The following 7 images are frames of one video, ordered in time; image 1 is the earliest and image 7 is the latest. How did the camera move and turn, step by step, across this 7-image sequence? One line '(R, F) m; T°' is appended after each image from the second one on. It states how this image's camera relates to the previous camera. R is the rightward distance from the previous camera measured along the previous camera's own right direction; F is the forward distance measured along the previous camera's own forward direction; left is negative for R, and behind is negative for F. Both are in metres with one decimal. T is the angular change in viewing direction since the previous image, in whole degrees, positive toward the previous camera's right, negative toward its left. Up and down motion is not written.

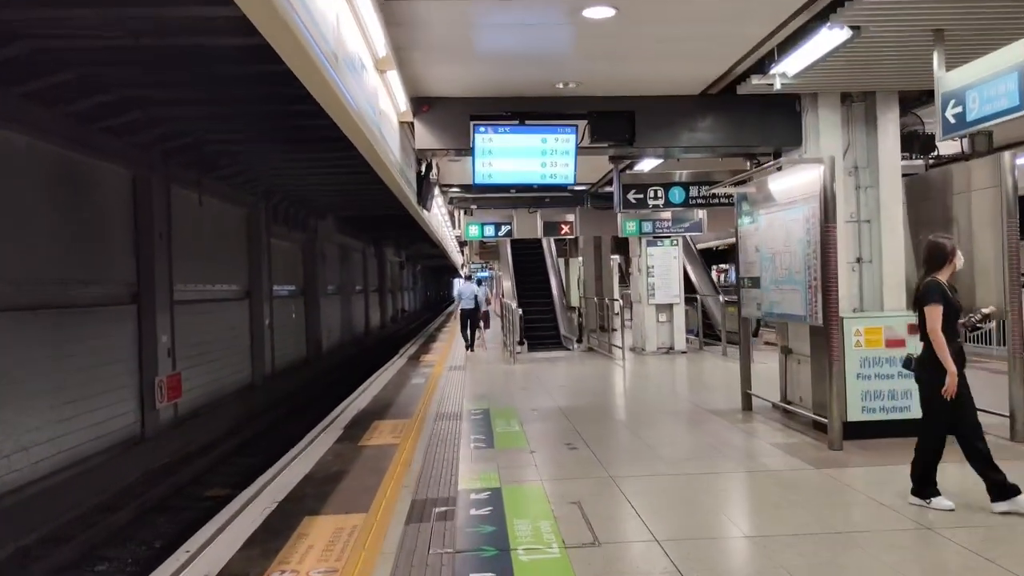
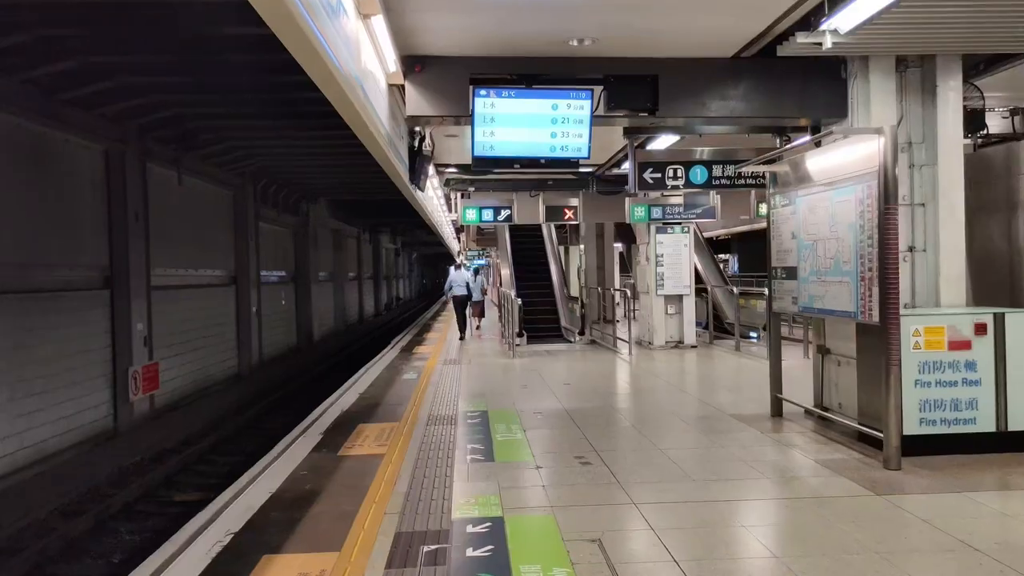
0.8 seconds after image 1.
(0.0, +0.7) m; 0°
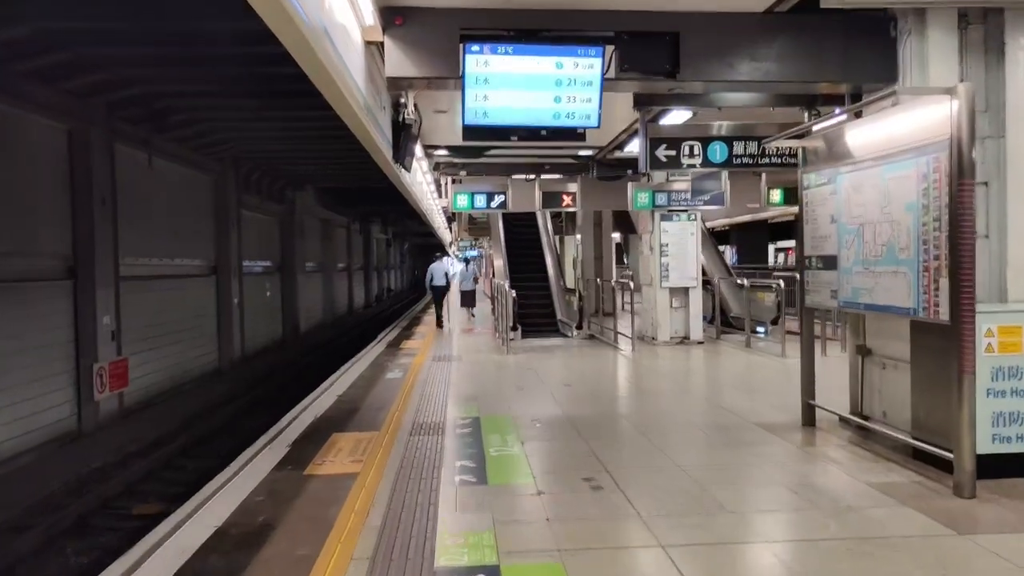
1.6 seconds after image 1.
(0.0, +0.7) m; +1°
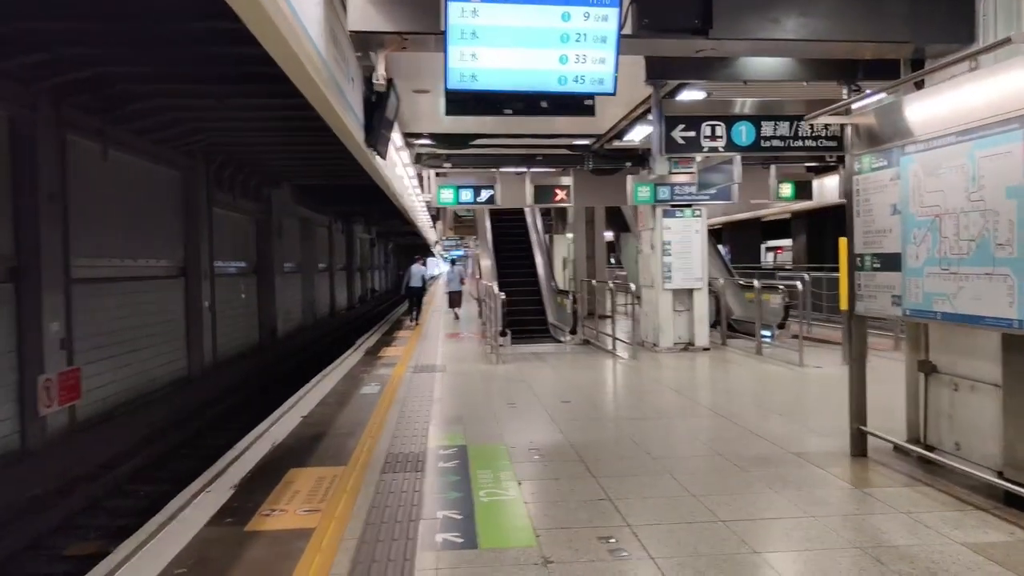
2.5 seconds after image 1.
(0.0, +0.8) m; +1°
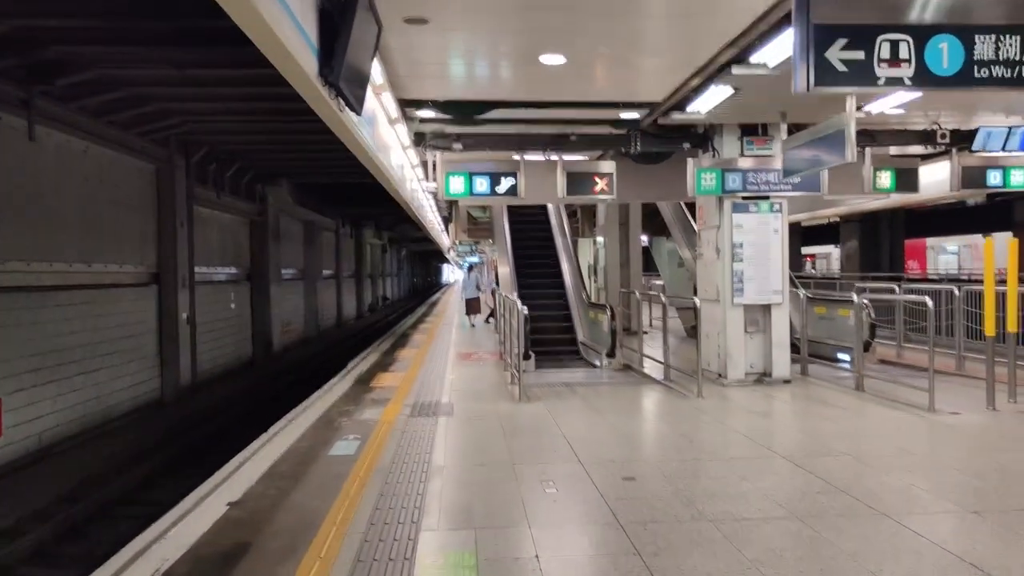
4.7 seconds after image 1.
(-0.1, +1.9) m; -1°
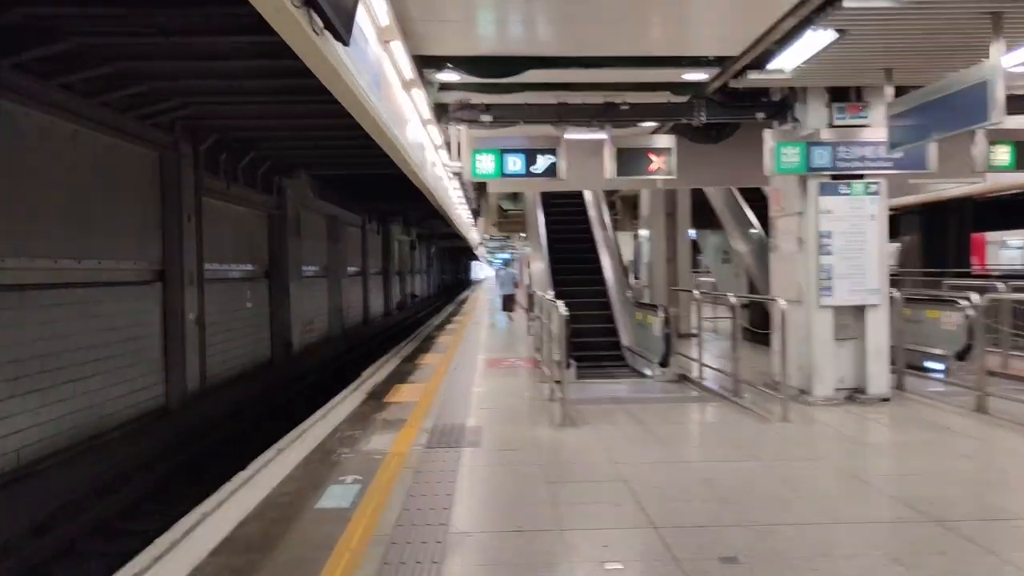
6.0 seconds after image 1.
(-0.1, +1.2) m; -2°
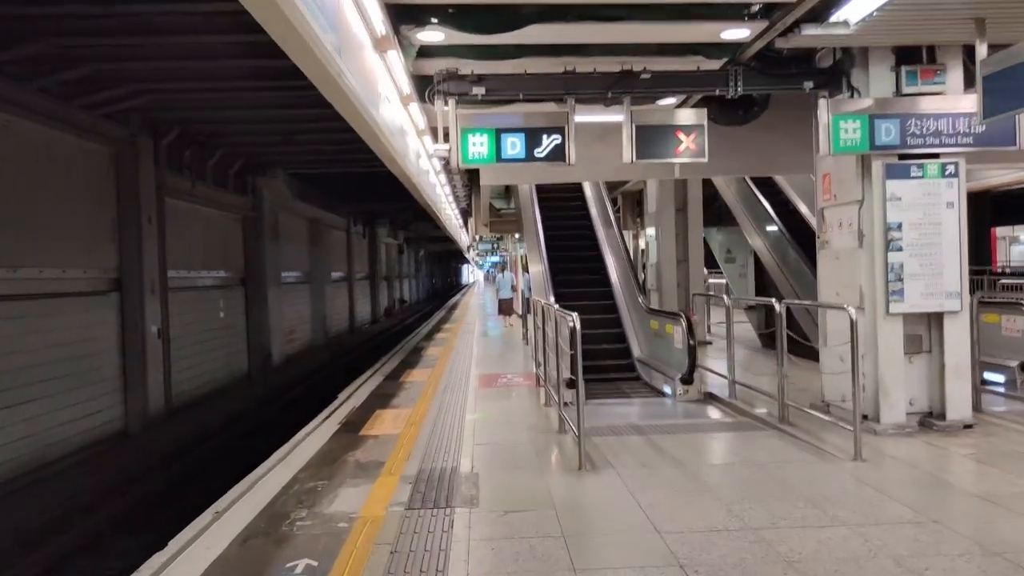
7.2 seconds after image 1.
(-0.1, +1.1) m; +1°
